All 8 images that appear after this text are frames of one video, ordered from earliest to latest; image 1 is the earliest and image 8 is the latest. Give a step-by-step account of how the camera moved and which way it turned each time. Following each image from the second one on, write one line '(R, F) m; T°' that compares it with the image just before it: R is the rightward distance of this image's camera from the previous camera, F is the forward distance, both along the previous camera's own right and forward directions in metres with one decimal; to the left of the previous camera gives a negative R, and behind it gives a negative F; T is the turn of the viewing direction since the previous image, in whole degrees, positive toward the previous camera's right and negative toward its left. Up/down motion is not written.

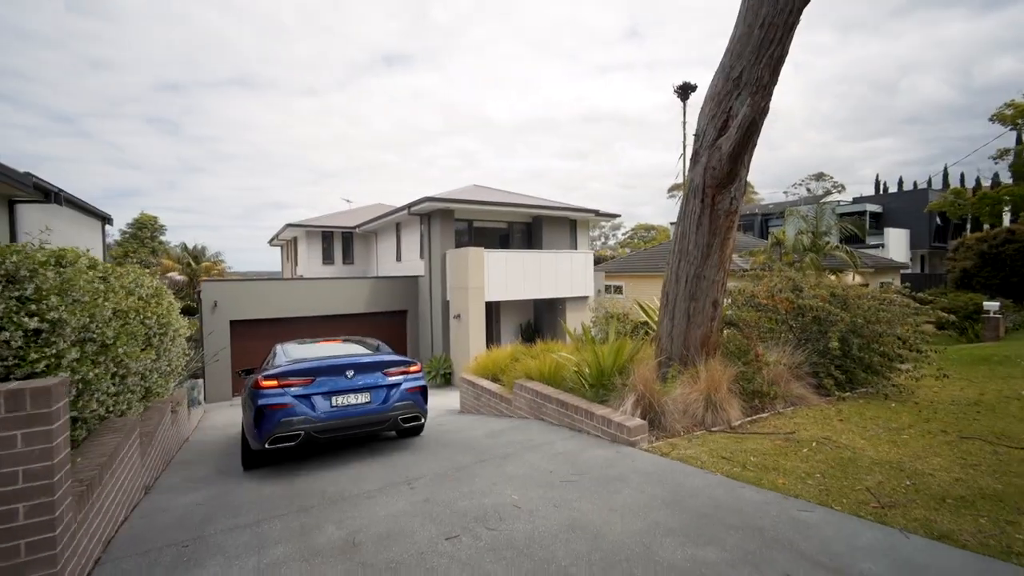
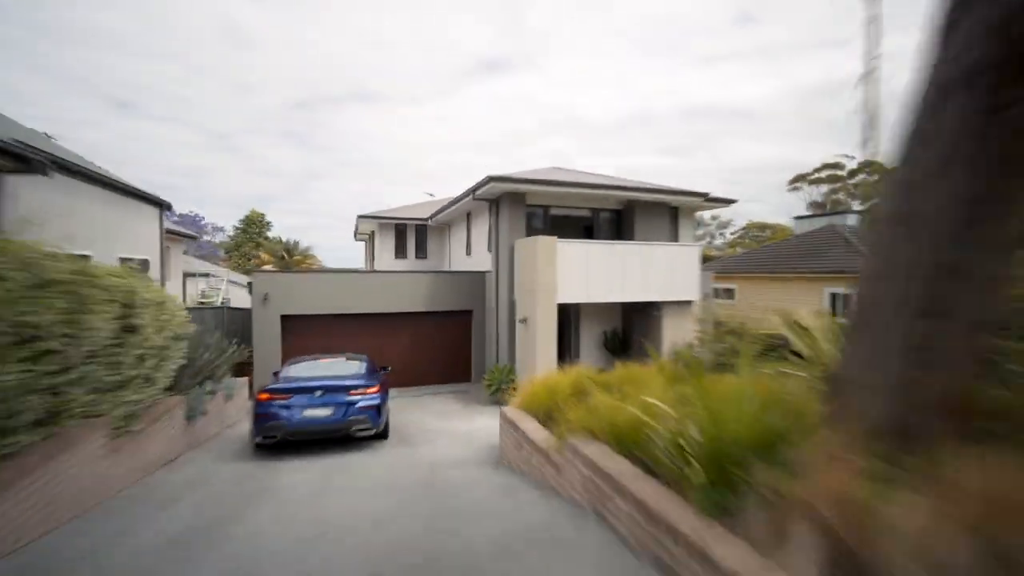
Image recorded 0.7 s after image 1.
(+0.3, +2.3) m; -11°
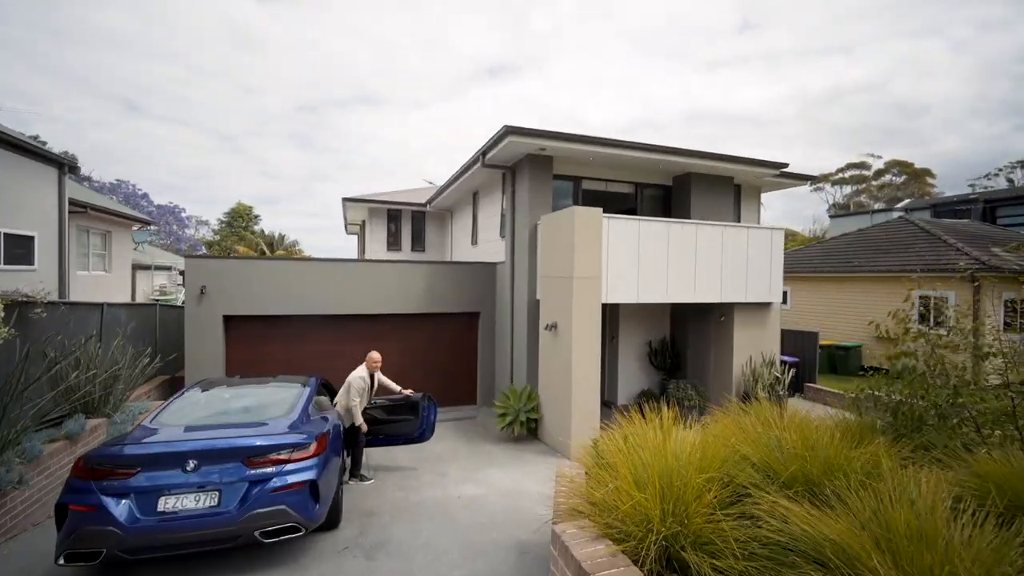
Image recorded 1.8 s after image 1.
(-0.3, +2.9) m; -1°
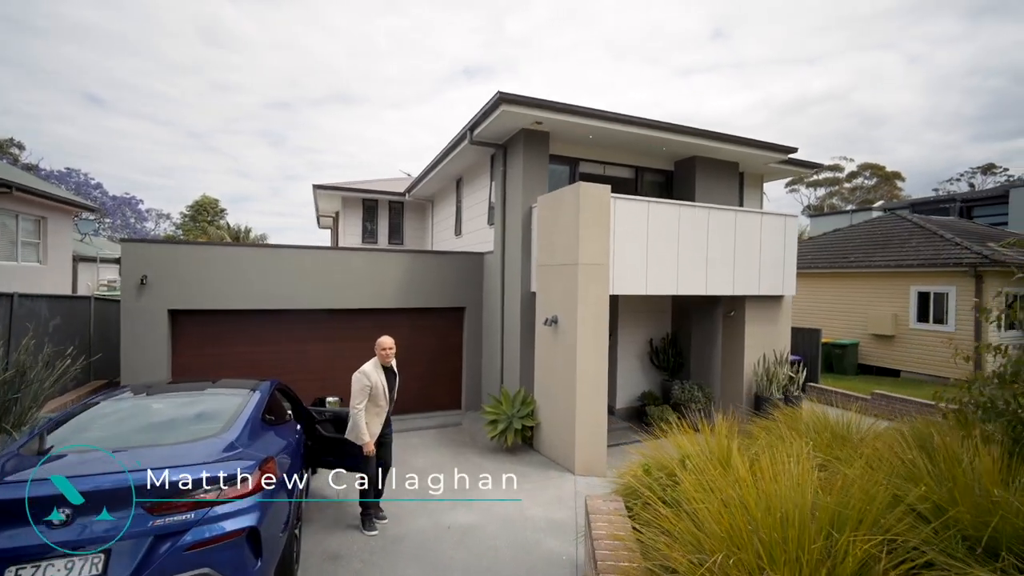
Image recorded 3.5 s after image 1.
(-0.2, +0.9) m; +3°
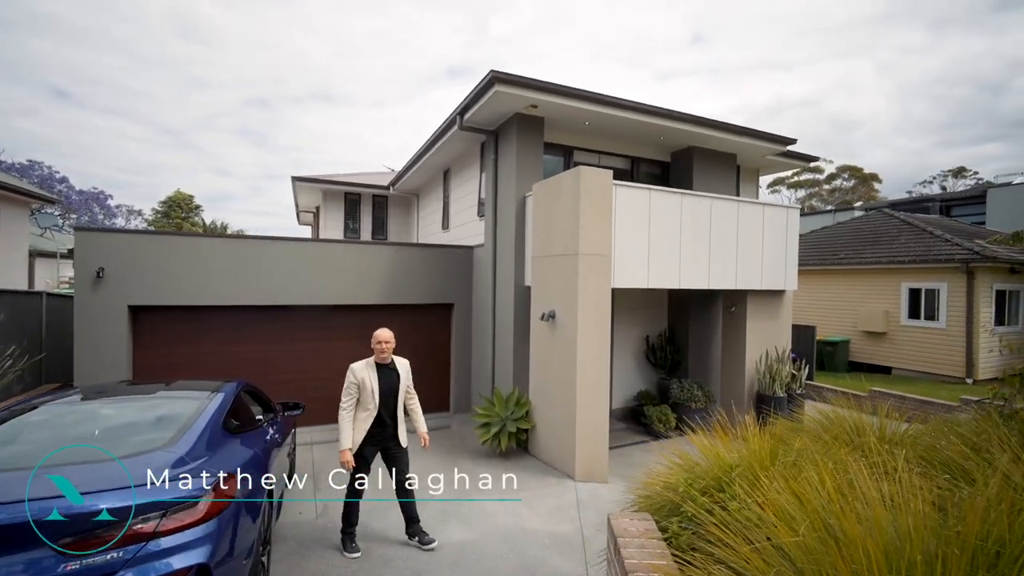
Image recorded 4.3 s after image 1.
(-0.1, +0.5) m; +2°
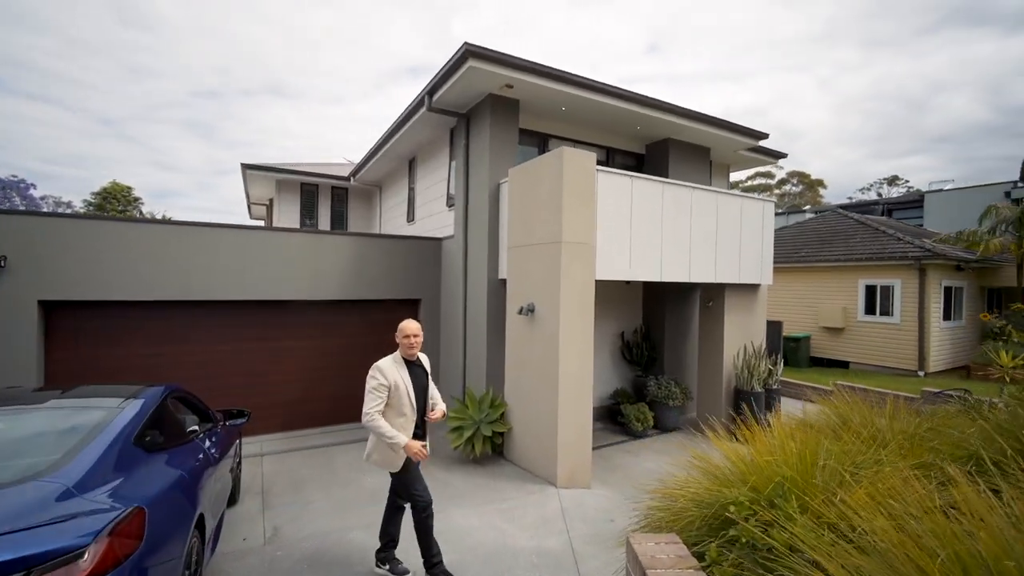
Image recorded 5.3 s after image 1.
(-0.2, +0.5) m; +5°
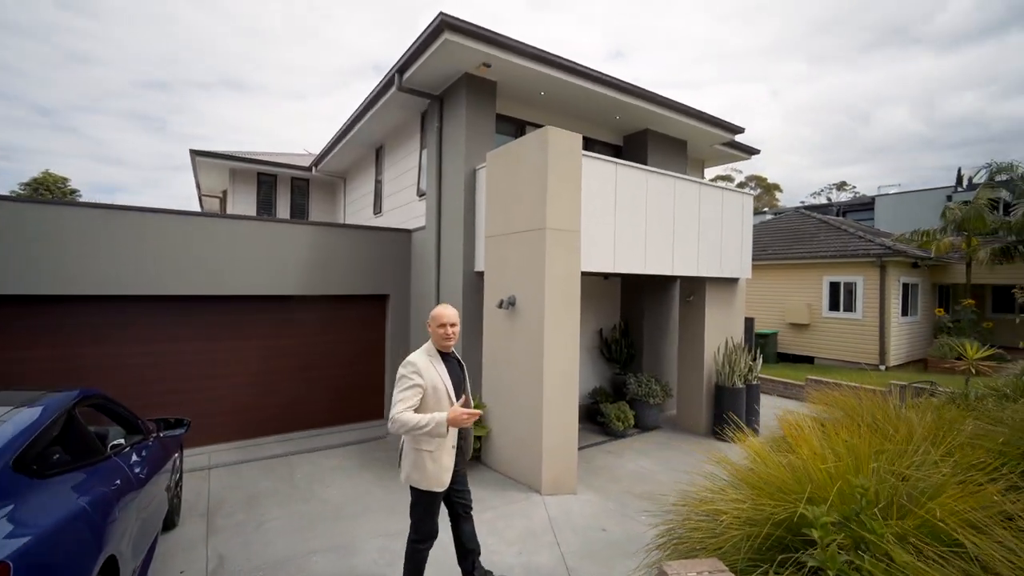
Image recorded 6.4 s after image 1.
(-0.1, +0.4) m; +4°
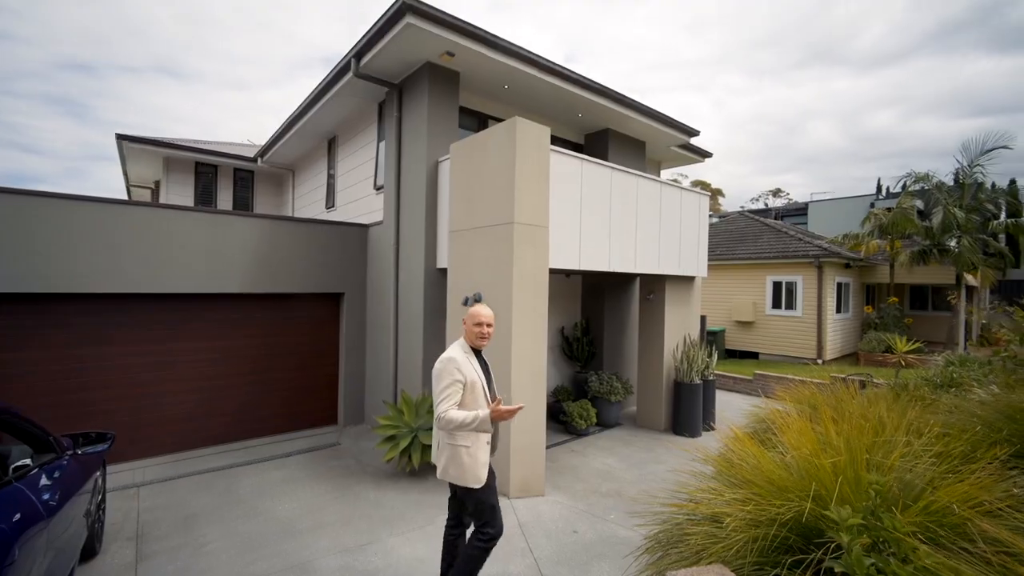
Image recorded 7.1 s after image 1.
(-0.1, +0.2) m; +6°
